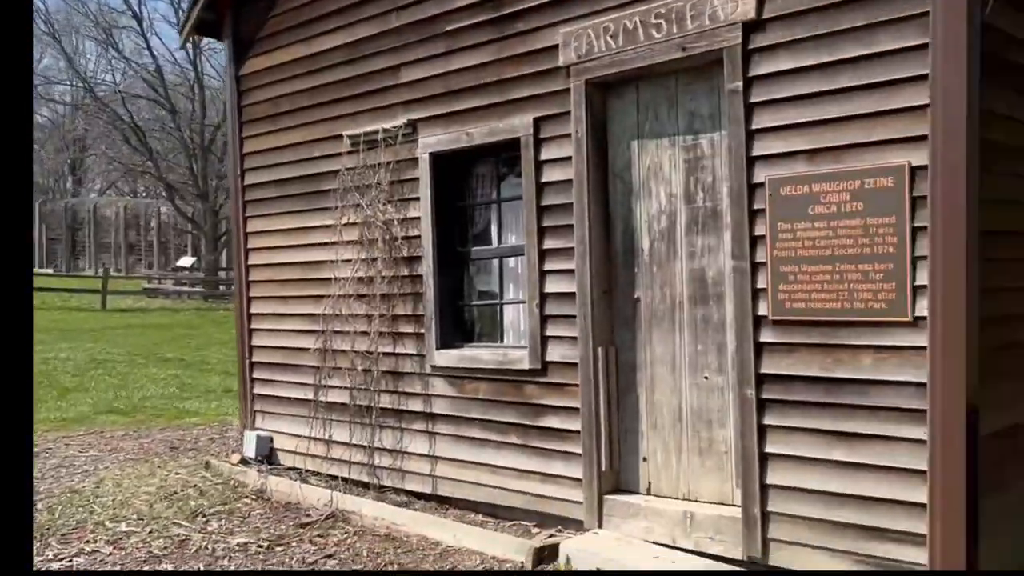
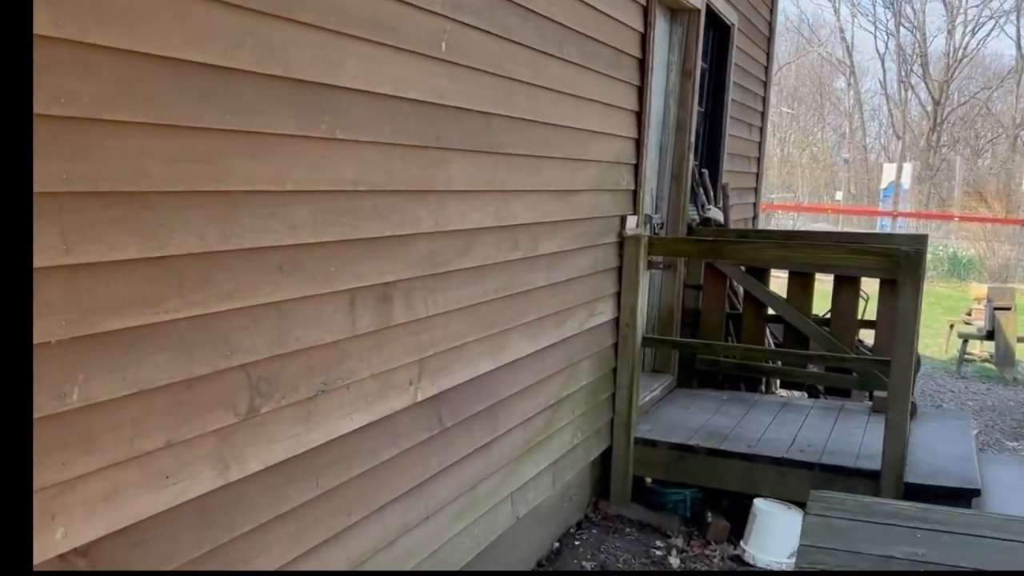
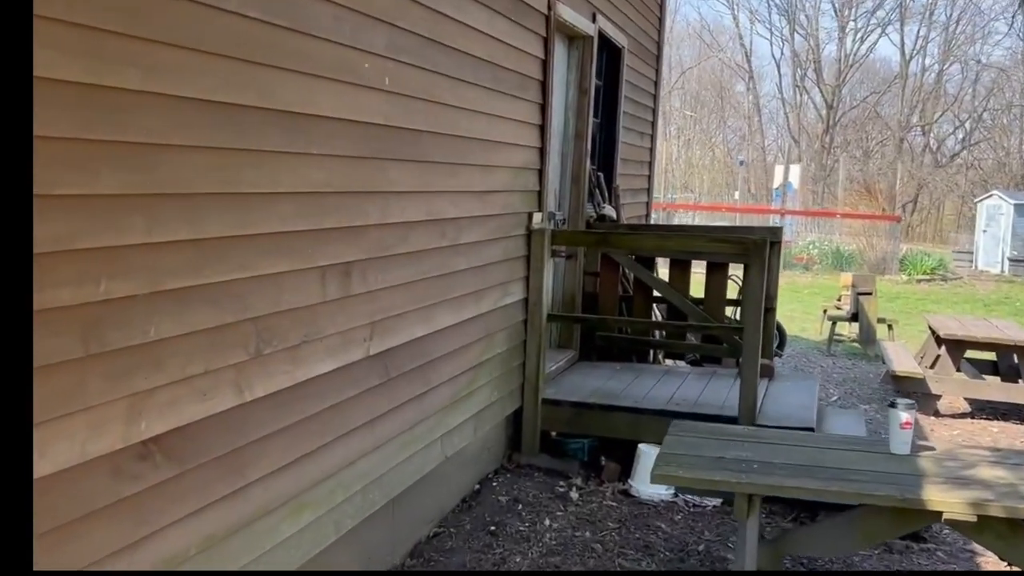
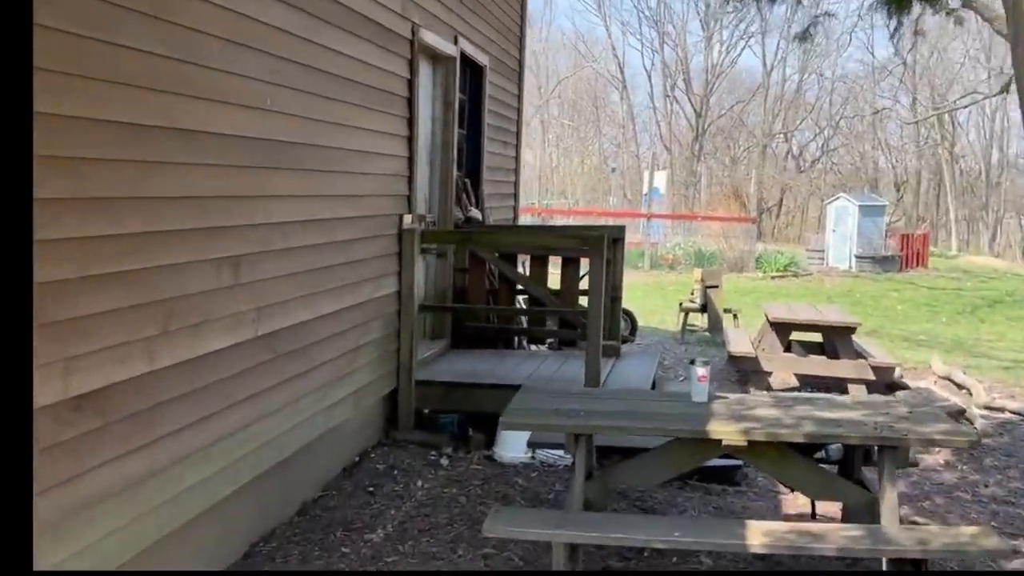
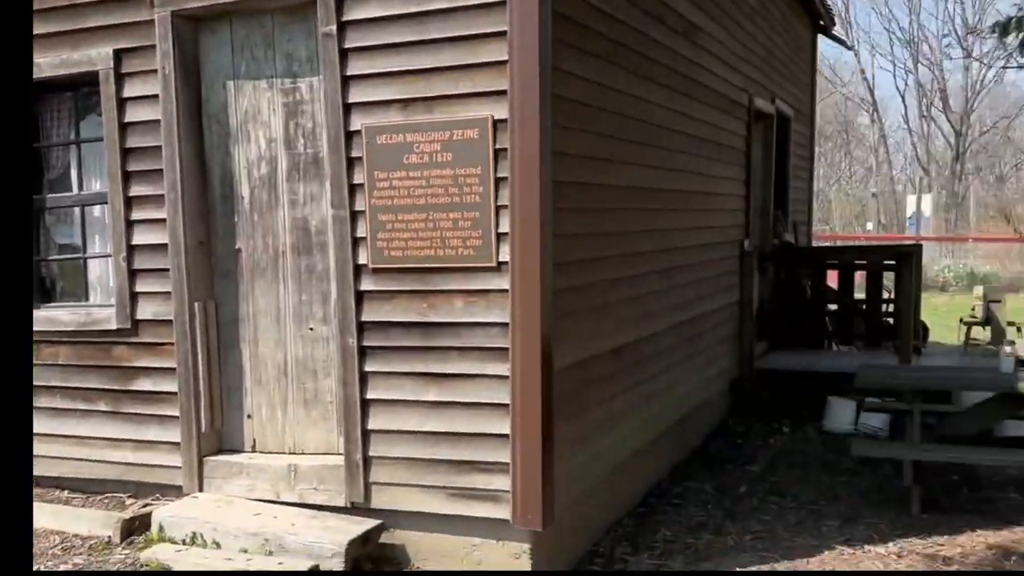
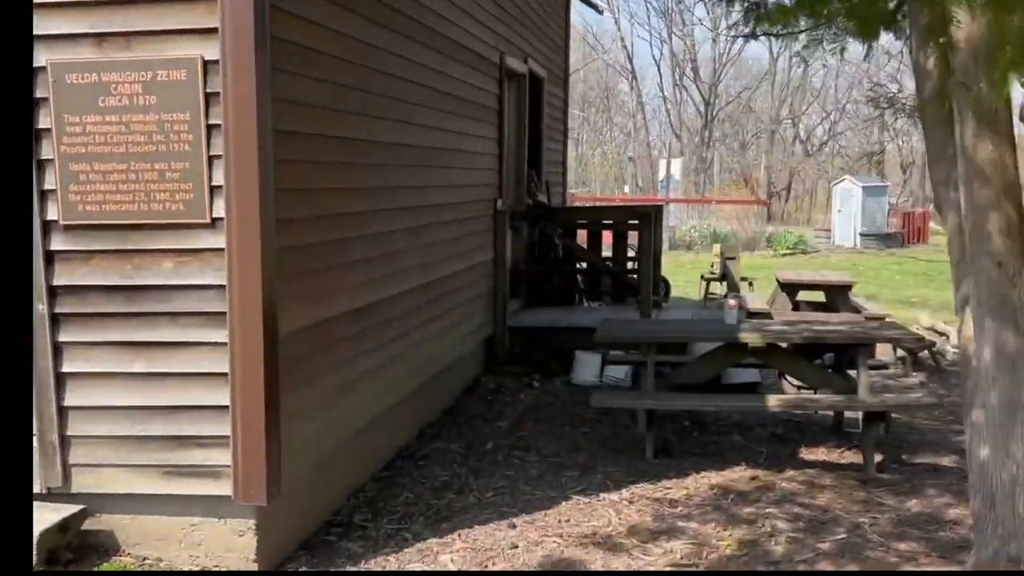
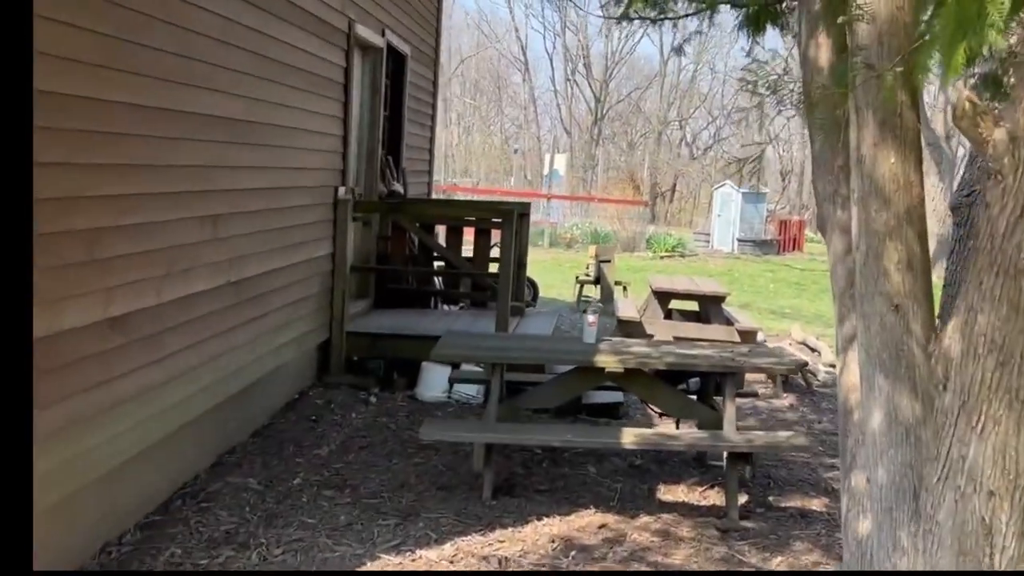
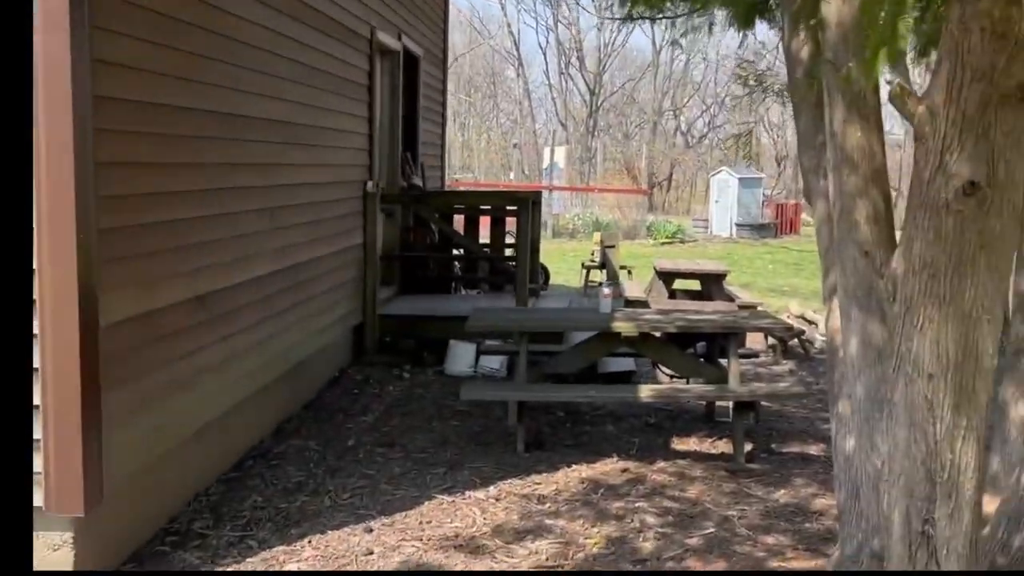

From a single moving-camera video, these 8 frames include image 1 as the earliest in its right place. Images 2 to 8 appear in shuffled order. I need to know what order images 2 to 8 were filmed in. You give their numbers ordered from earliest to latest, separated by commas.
5, 6, 8, 7, 4, 3, 2
